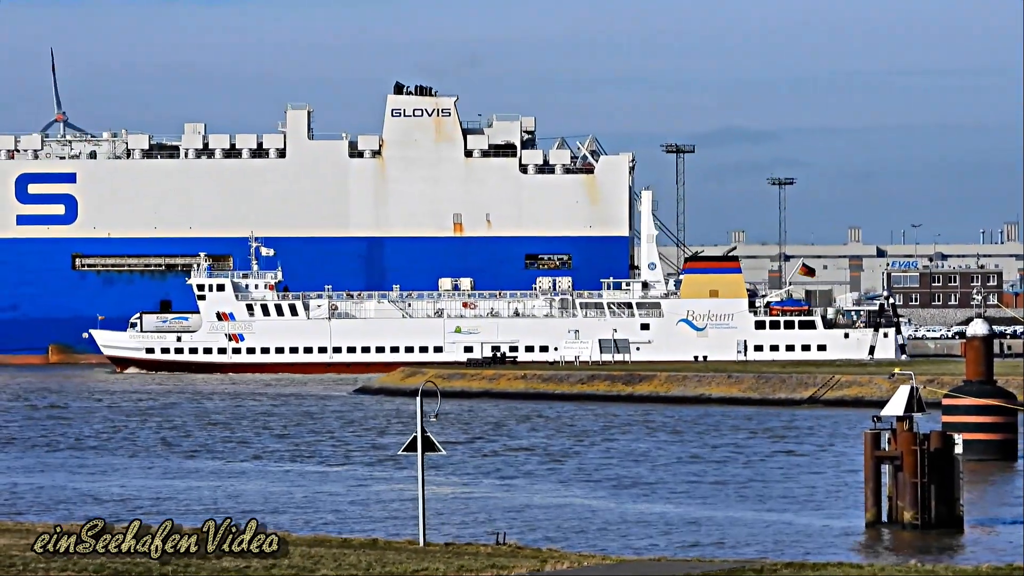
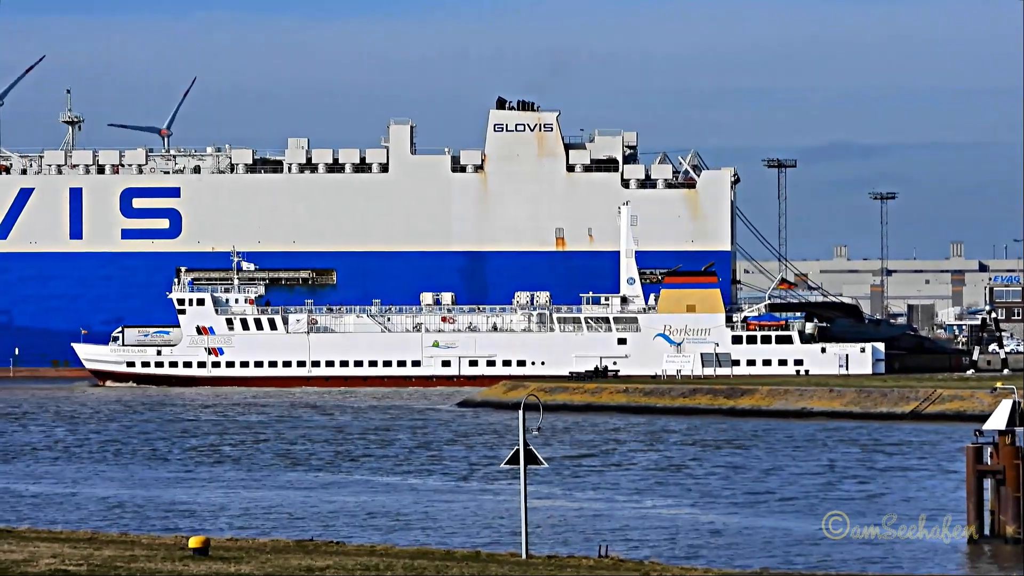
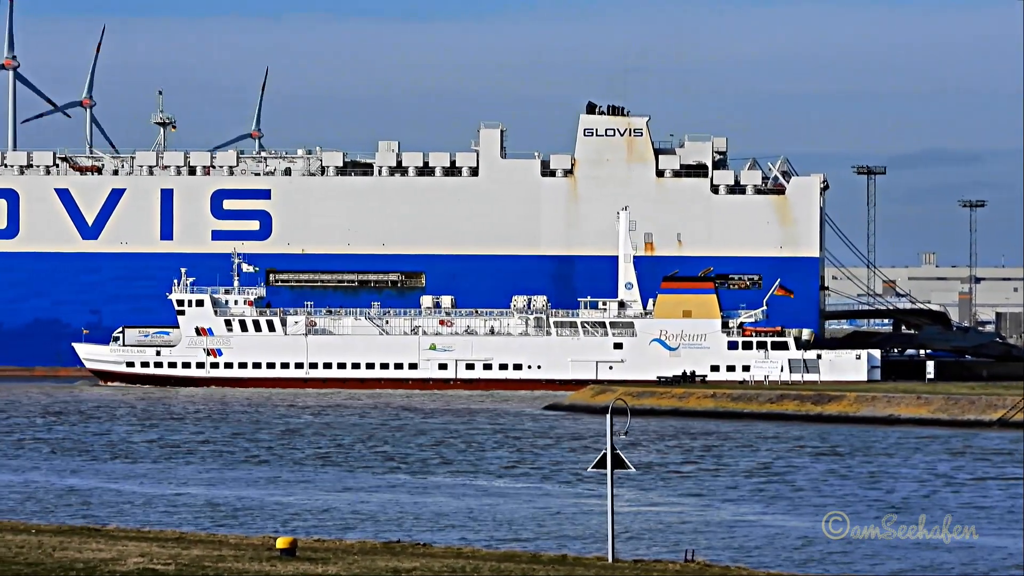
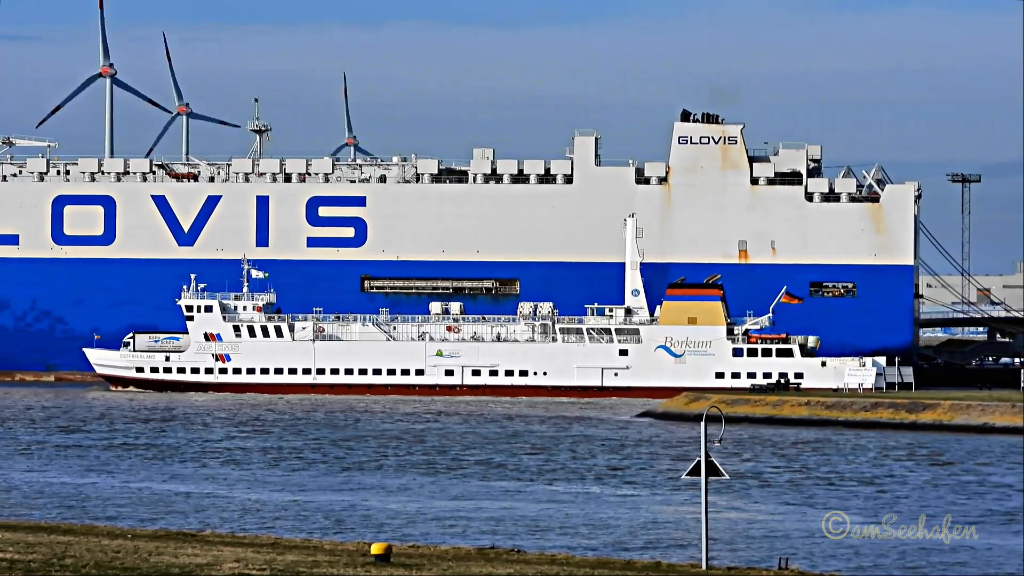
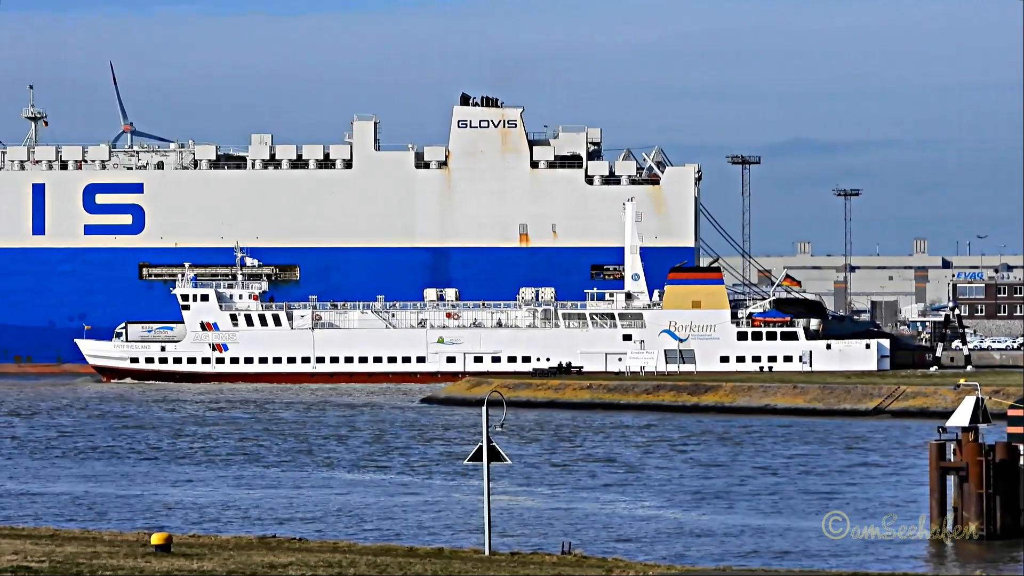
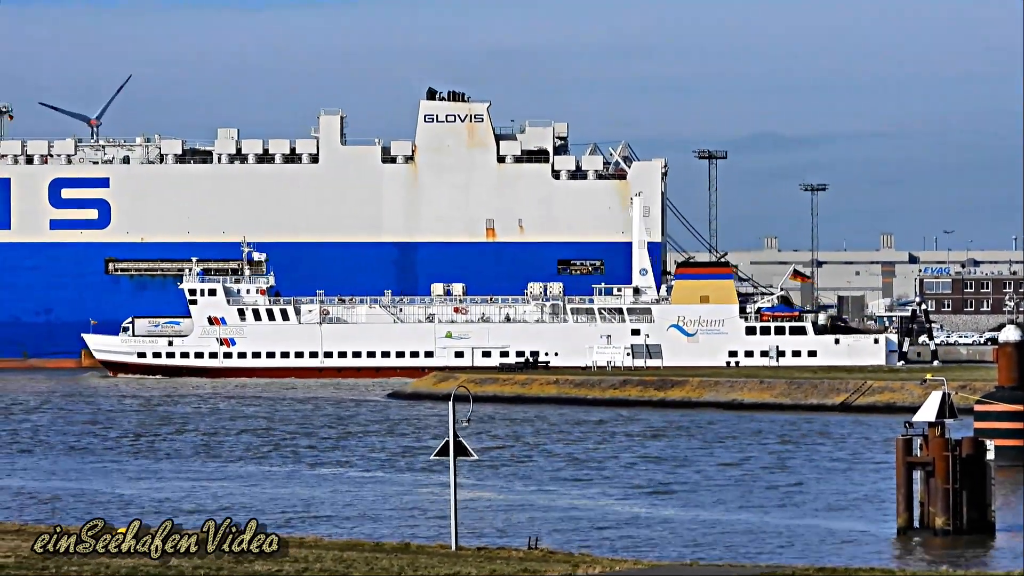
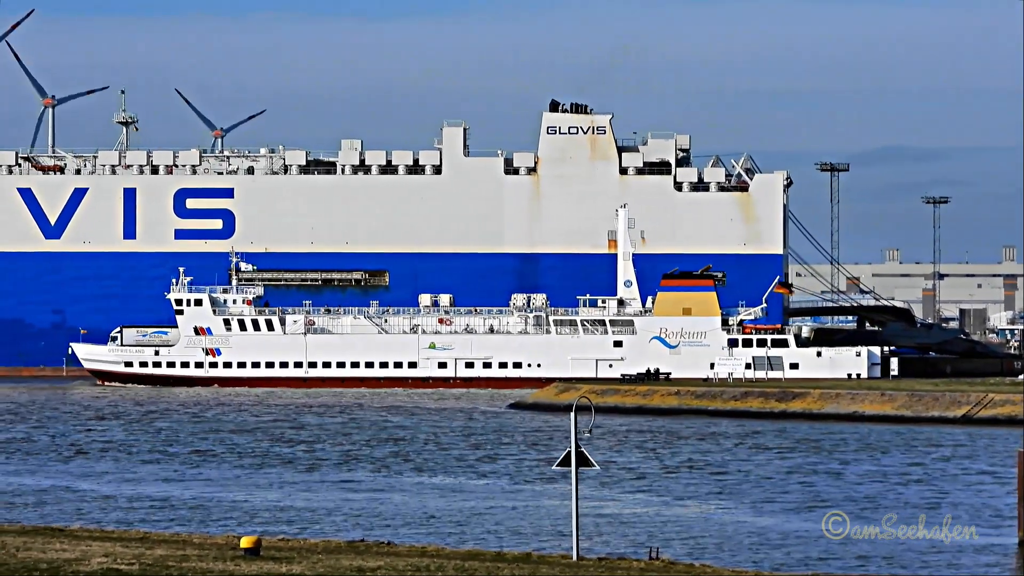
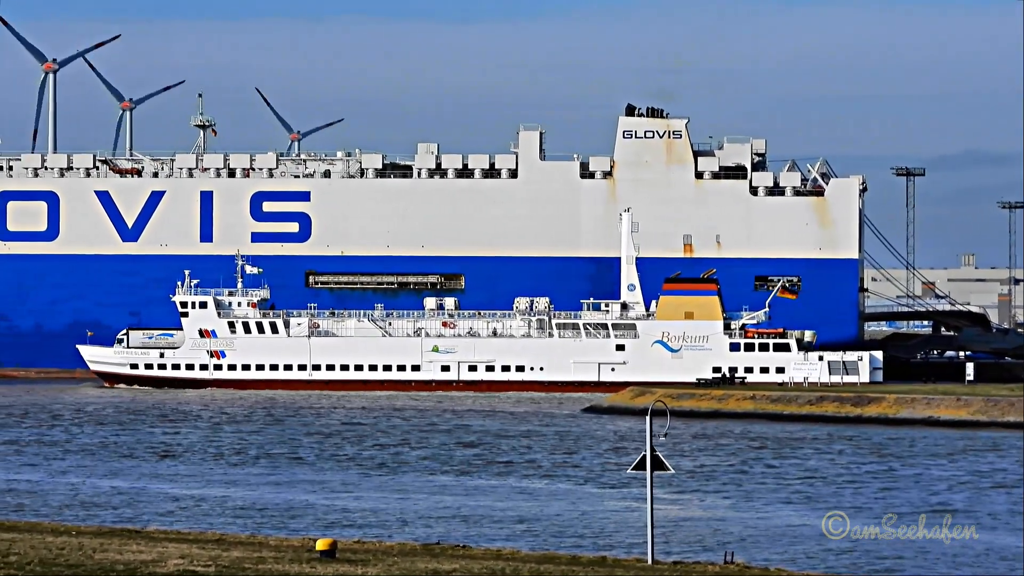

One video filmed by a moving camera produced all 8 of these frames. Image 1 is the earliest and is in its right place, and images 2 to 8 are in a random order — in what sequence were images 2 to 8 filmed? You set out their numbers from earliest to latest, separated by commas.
6, 5, 2, 7, 3, 8, 4
